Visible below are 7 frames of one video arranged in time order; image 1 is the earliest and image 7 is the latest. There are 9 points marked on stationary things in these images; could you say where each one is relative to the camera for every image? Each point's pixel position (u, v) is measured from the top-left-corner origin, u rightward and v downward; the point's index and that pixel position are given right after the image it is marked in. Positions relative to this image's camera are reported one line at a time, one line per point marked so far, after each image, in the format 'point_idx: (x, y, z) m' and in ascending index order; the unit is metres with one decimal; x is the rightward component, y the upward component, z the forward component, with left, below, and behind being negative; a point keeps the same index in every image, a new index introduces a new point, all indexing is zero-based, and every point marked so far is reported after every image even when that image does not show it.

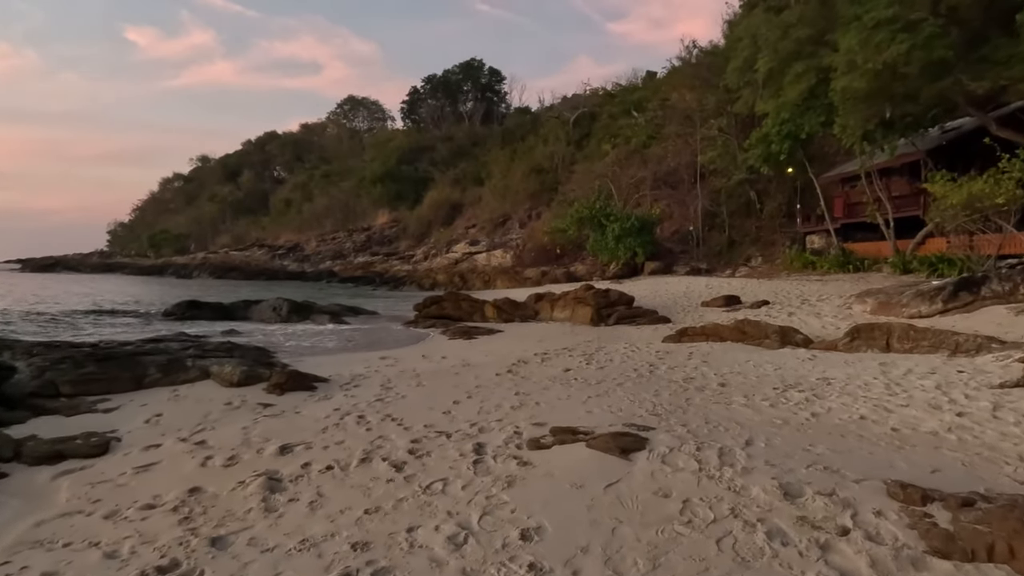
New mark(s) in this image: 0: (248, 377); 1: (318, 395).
0: (-2.5, -0.9, +6.4) m
1: (-1.8, -1.0, +6.1) m
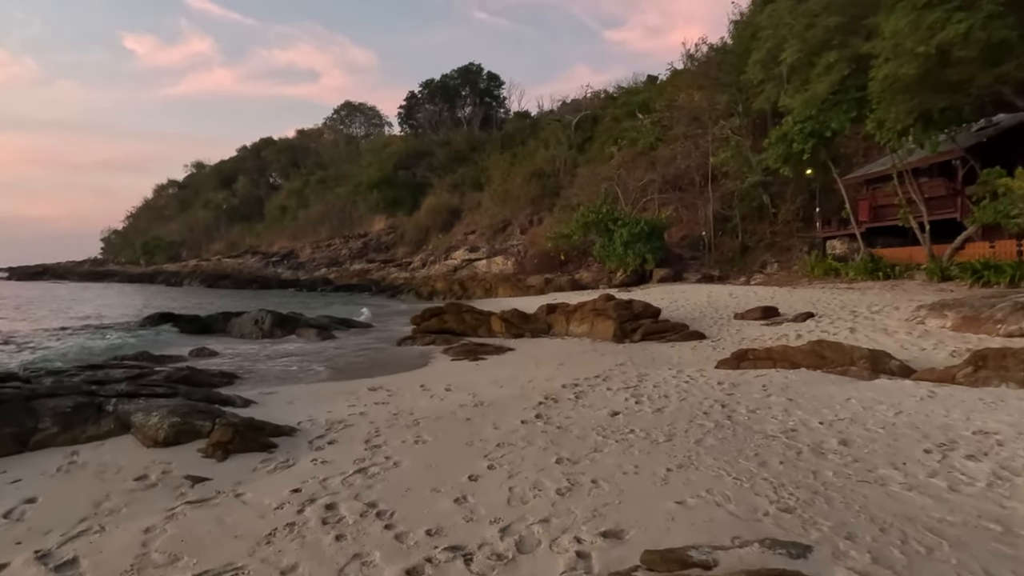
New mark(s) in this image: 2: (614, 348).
0: (-2.3, -1.0, +4.6) m
1: (-1.5, -1.1, +4.3) m
2: (+1.6, -1.0, +11.0) m
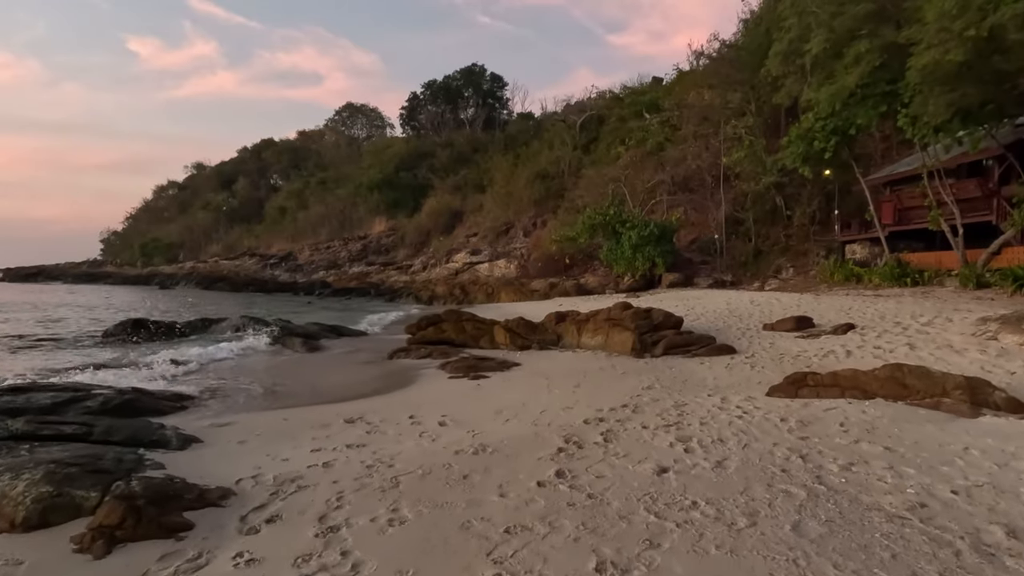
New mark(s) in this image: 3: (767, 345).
0: (-2.2, -1.1, +3.2) m
1: (-1.4, -1.2, +2.9) m
2: (+1.7, -1.1, +9.6) m
3: (+4.2, -0.9, +11.2) m
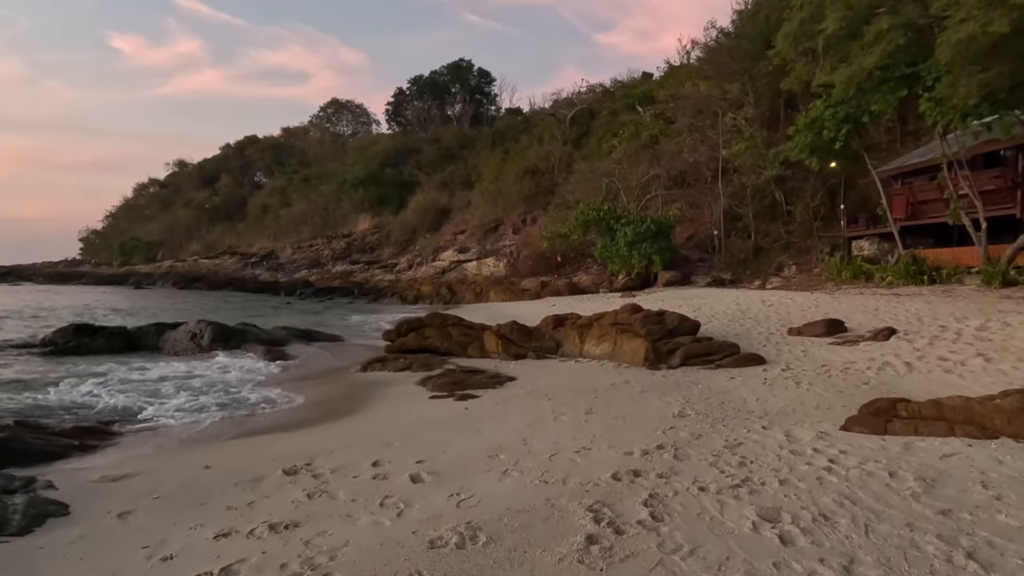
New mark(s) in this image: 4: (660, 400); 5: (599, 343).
0: (-2.1, -1.1, +1.6) m
1: (-1.4, -1.2, +1.3) m
2: (+1.7, -1.1, +8.1) m
3: (+4.1, -0.9, +9.7) m
4: (+1.5, -1.1, +6.8) m
5: (+1.3, -0.8, +10.4) m
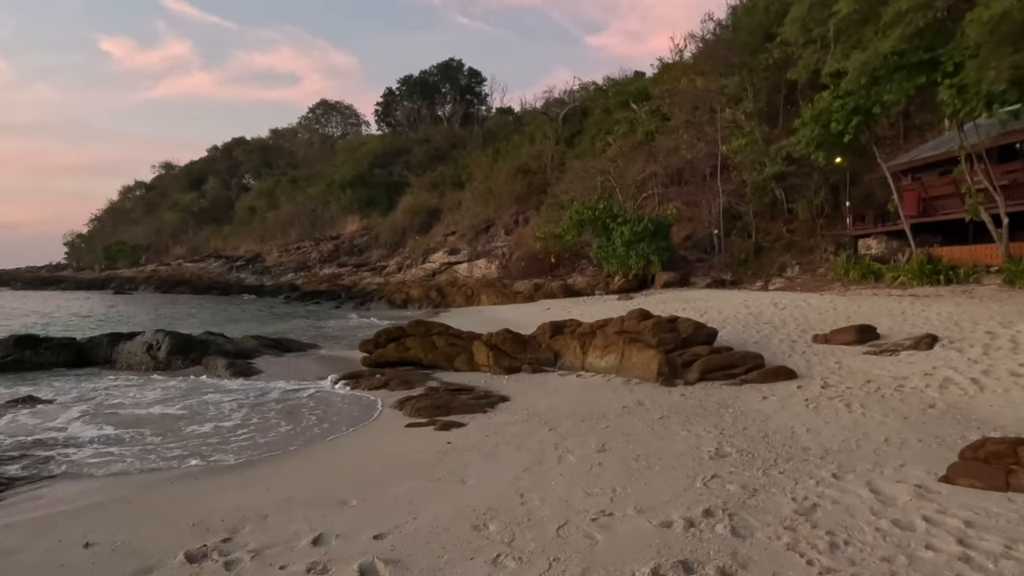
0: (-2.1, -1.1, +0.3) m
1: (-1.4, -1.3, 0.0) m
2: (+1.6, -1.2, +6.8) m
3: (+4.0, -1.0, +8.4) m
4: (+1.4, -1.2, +5.5) m
5: (+1.2, -0.9, +9.1) m
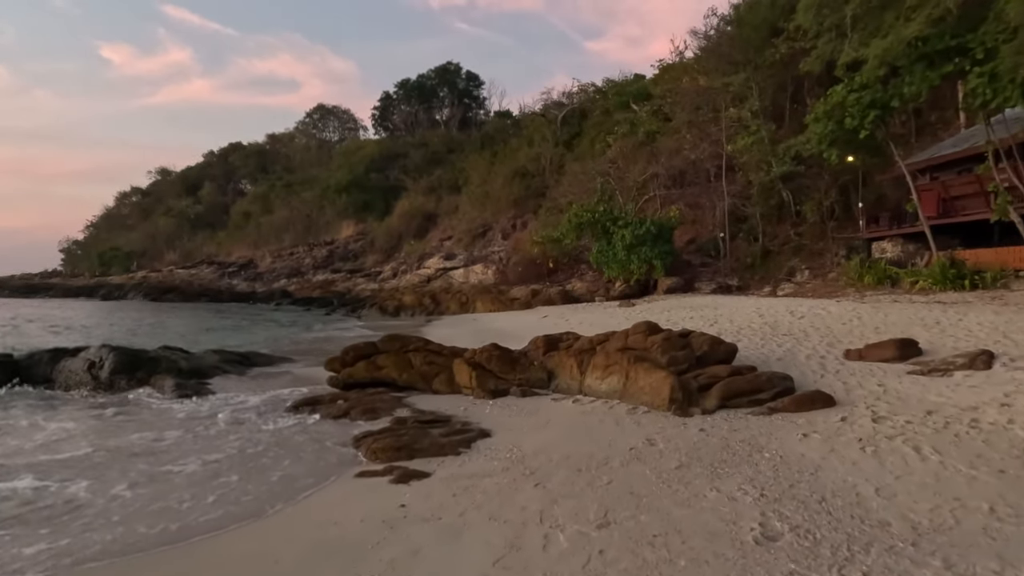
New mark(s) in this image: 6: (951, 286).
0: (-2.3, -1.2, -1.1) m
1: (-1.6, -1.3, -1.3) m
2: (+1.4, -1.3, +5.5) m
3: (+3.9, -1.1, +7.1) m
4: (+1.3, -1.3, +4.2) m
5: (+1.1, -1.0, +7.8) m
6: (+11.7, 0.0, +17.9) m
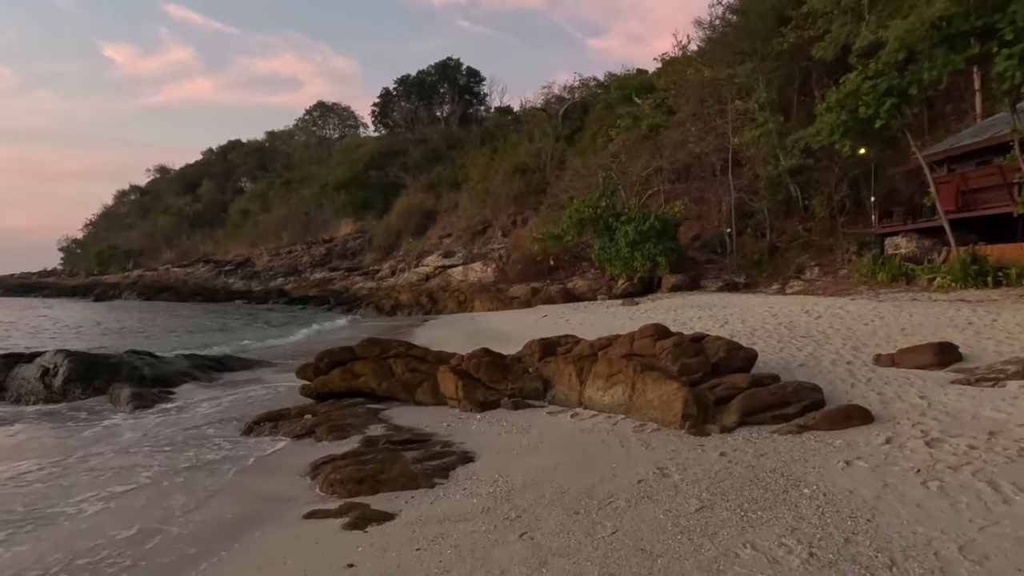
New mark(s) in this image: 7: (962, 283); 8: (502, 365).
0: (-2.4, -1.2, -2.0) m
1: (-1.7, -1.3, -2.3) m
2: (+1.3, -1.2, +4.5) m
3: (+3.8, -1.1, +6.1) m
4: (+1.1, -1.2, +3.2) m
5: (+1.0, -1.0, +6.9) m
6: (+11.6, +0.1, +17.0) m
7: (+11.5, +0.1, +17.1) m
8: (-0.1, -0.9, +7.8) m
